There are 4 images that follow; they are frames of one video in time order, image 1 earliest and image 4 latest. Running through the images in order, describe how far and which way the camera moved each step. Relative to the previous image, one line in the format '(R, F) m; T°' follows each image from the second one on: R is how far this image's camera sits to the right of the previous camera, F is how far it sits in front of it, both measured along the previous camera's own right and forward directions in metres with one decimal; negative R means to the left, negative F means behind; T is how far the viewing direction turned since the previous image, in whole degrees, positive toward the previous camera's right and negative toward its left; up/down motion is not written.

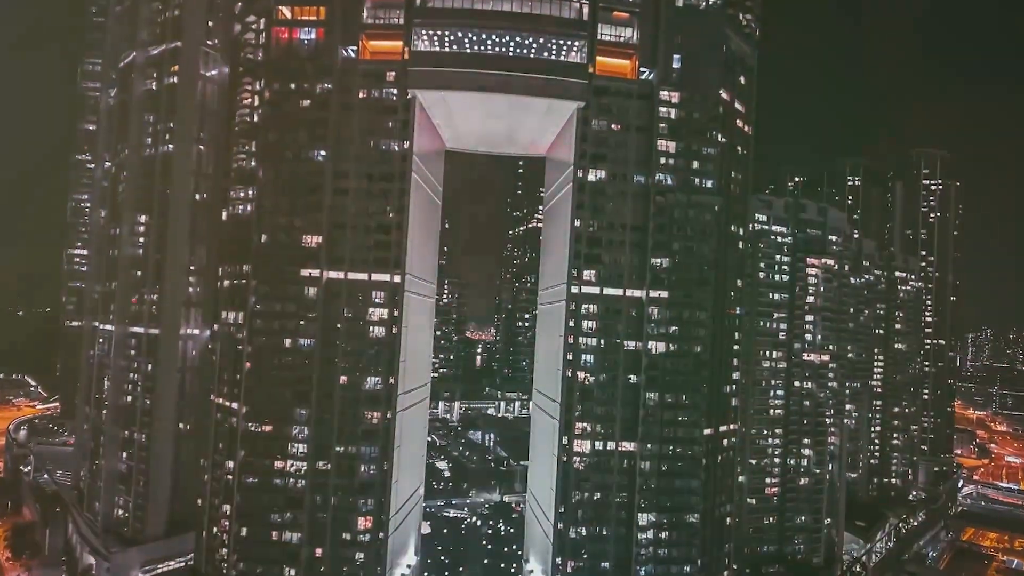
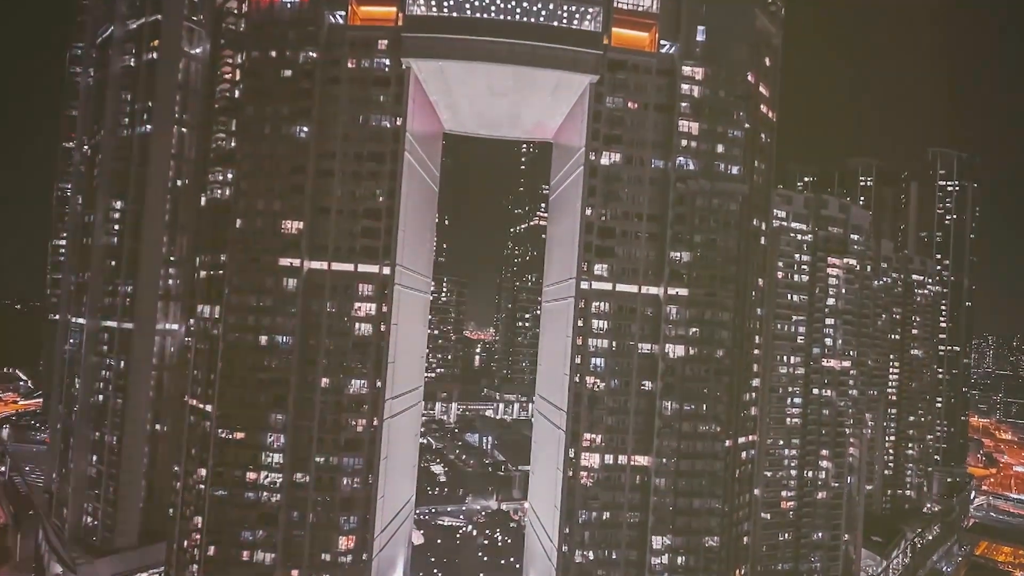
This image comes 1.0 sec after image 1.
(-0.1, +1.6) m; 0°
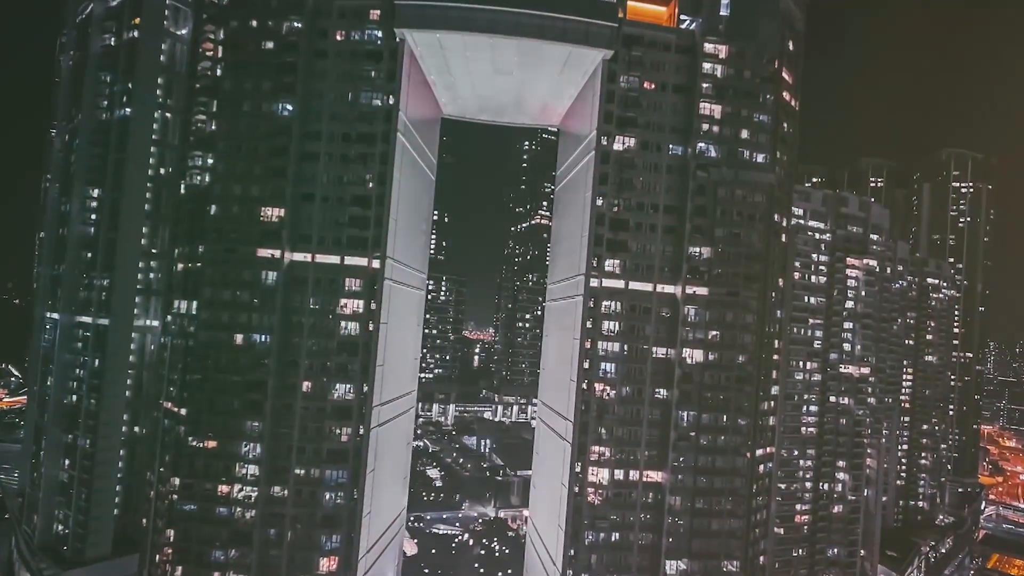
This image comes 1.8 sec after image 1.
(0.0, +1.3) m; 0°
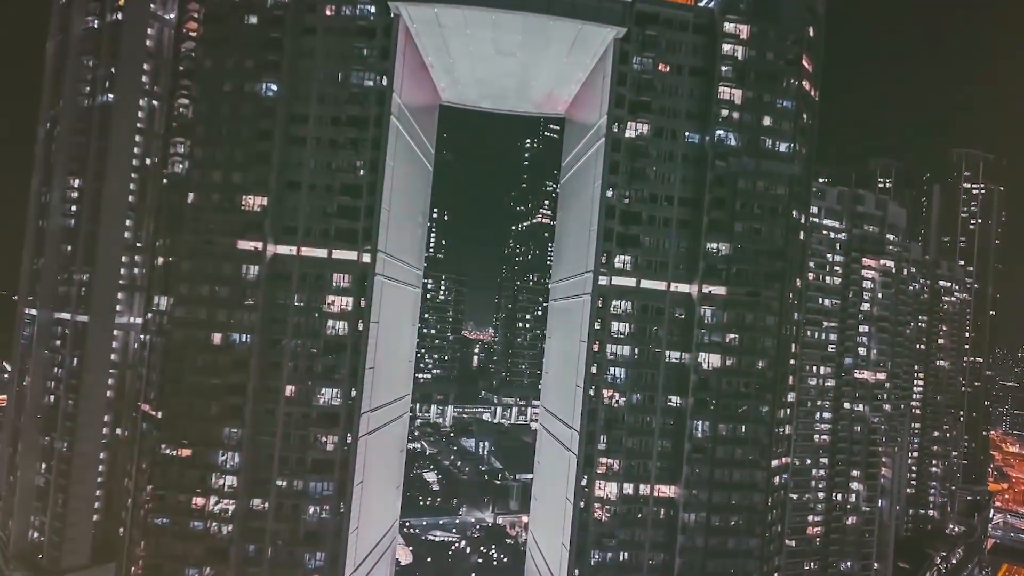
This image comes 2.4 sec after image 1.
(0.0, +1.0) m; 0°
